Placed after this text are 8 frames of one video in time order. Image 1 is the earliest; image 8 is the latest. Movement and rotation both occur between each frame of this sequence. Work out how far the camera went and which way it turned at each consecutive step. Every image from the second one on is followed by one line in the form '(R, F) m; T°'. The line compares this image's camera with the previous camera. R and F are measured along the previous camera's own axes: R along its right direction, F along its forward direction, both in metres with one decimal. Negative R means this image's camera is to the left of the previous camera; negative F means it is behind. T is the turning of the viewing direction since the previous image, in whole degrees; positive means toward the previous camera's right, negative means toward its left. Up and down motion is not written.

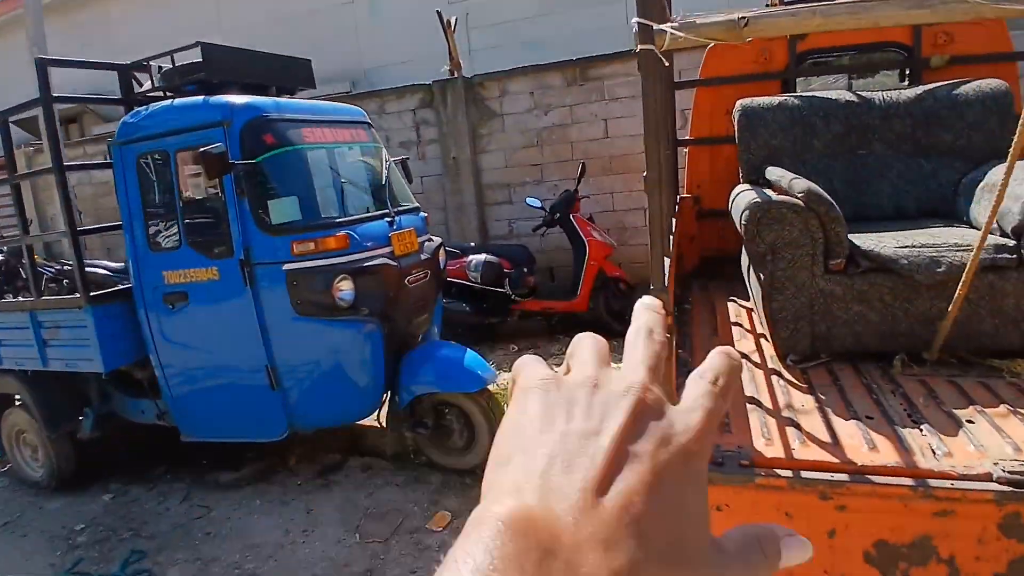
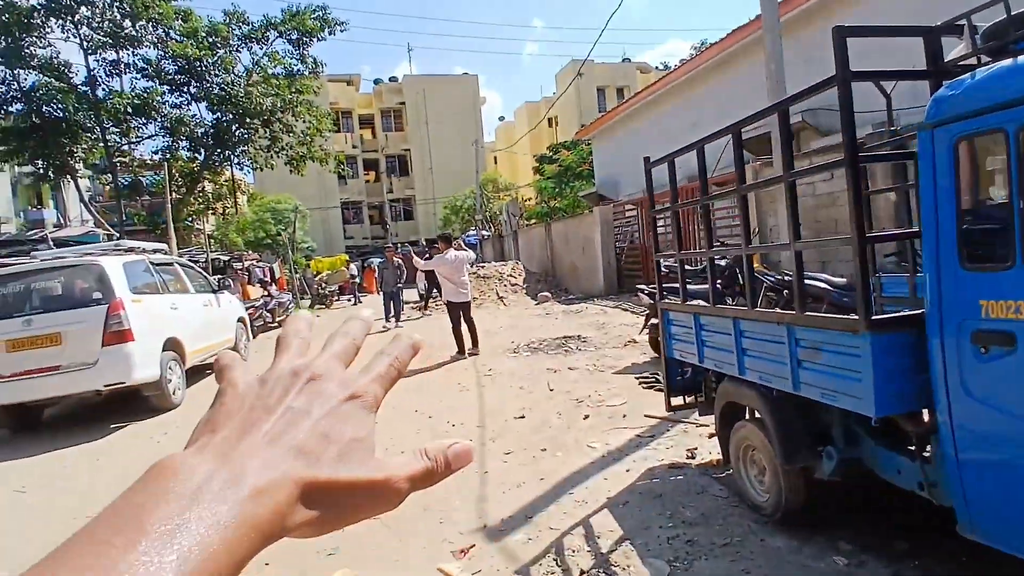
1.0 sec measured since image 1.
(-0.6, +0.4) m; -30°
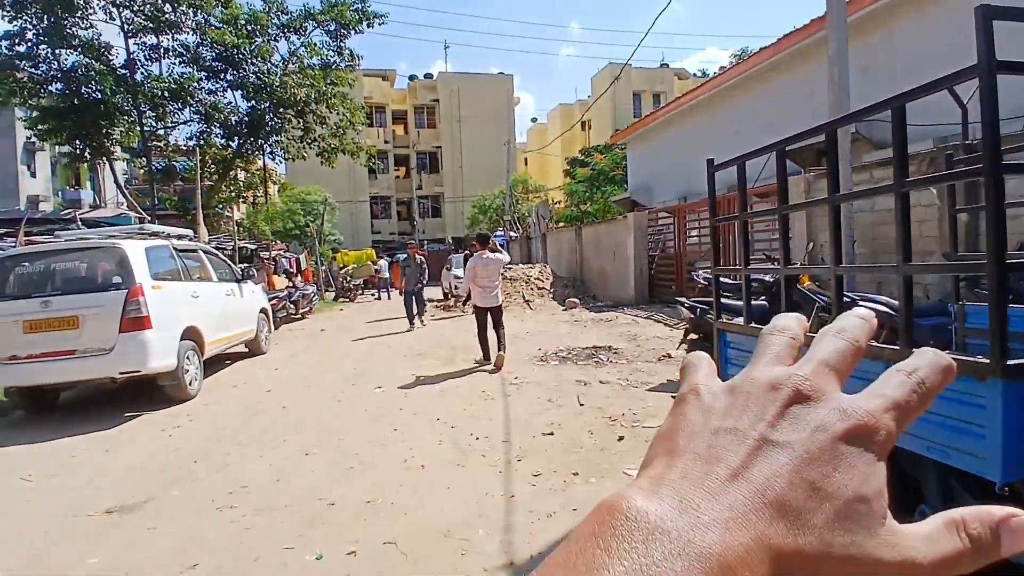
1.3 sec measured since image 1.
(-0.1, +0.4) m; -2°
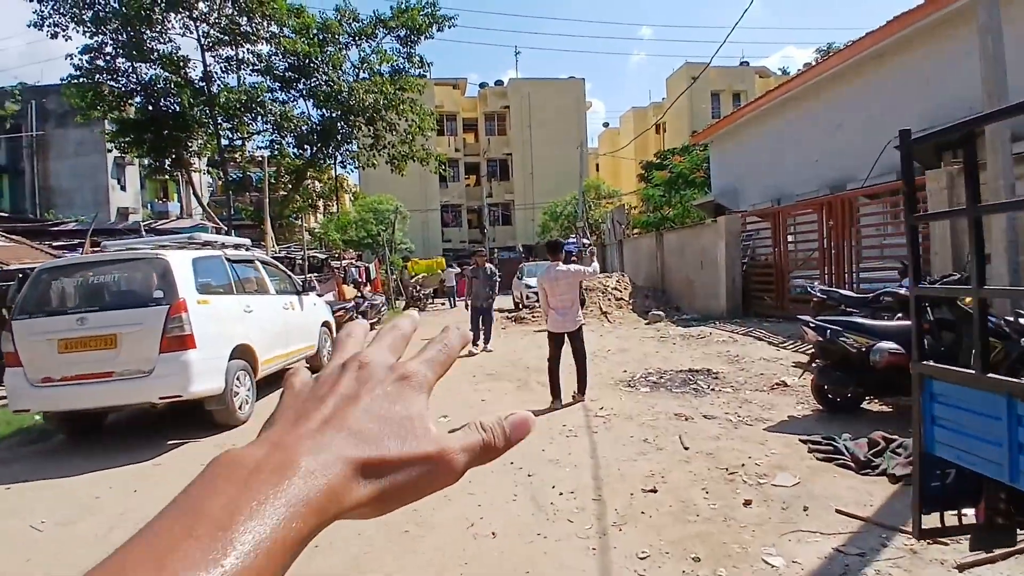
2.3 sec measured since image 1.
(-0.1, +1.0) m; -6°
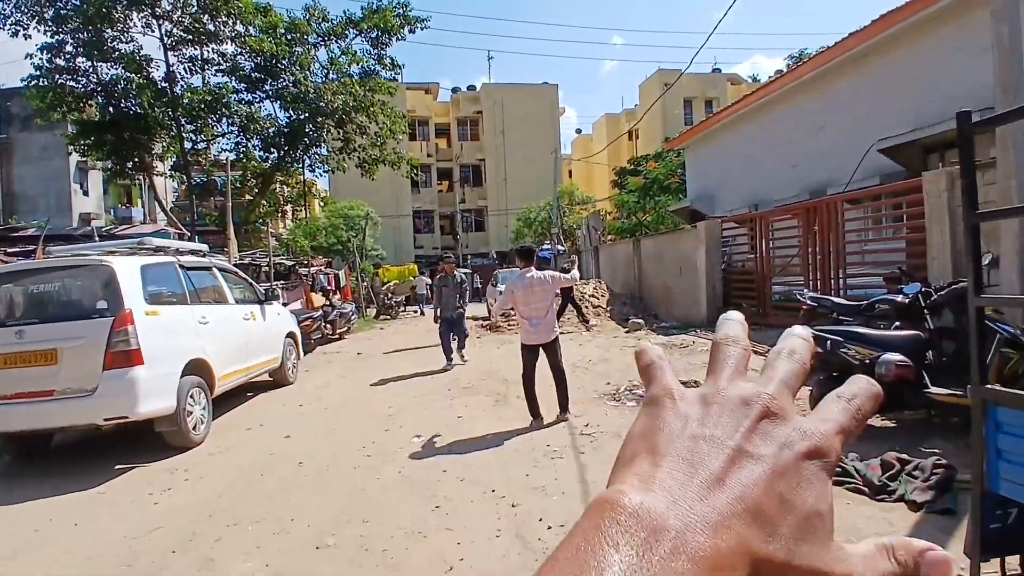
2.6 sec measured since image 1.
(-0.1, +0.4) m; +2°
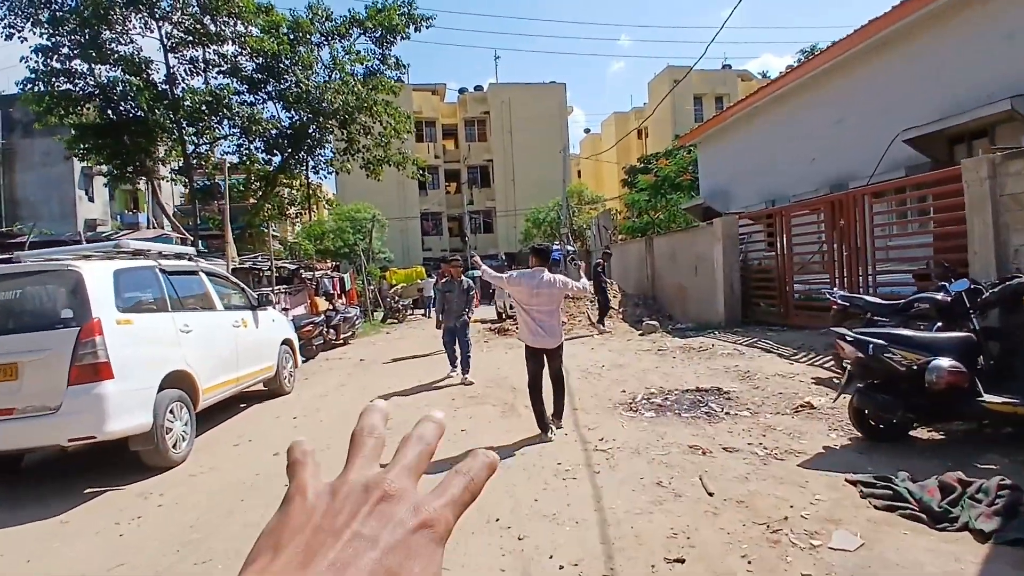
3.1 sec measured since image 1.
(0.0, +0.5) m; -1°
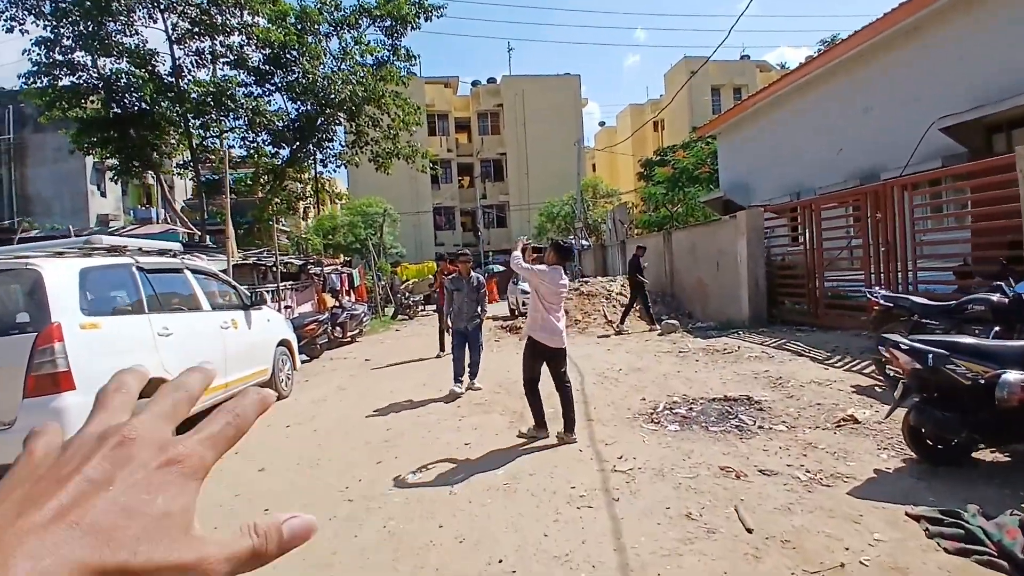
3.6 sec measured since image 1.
(0.0, +0.5) m; -1°
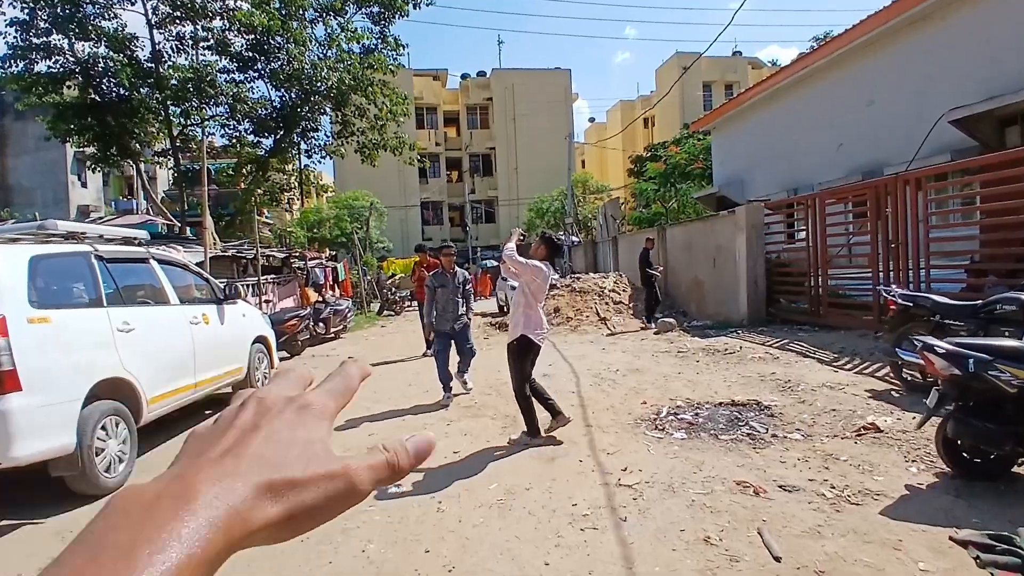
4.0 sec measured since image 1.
(-0.1, +0.4) m; +1°
